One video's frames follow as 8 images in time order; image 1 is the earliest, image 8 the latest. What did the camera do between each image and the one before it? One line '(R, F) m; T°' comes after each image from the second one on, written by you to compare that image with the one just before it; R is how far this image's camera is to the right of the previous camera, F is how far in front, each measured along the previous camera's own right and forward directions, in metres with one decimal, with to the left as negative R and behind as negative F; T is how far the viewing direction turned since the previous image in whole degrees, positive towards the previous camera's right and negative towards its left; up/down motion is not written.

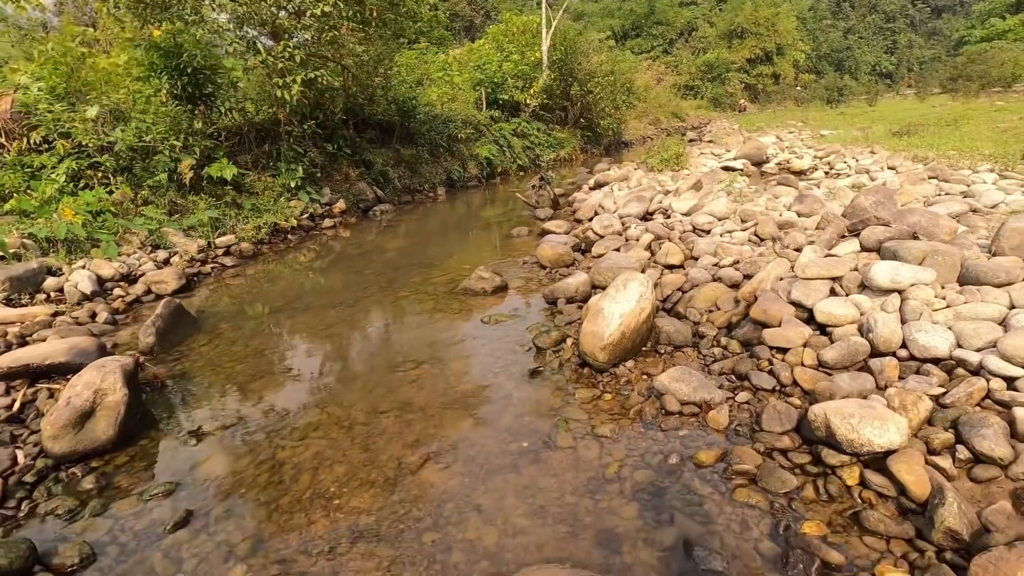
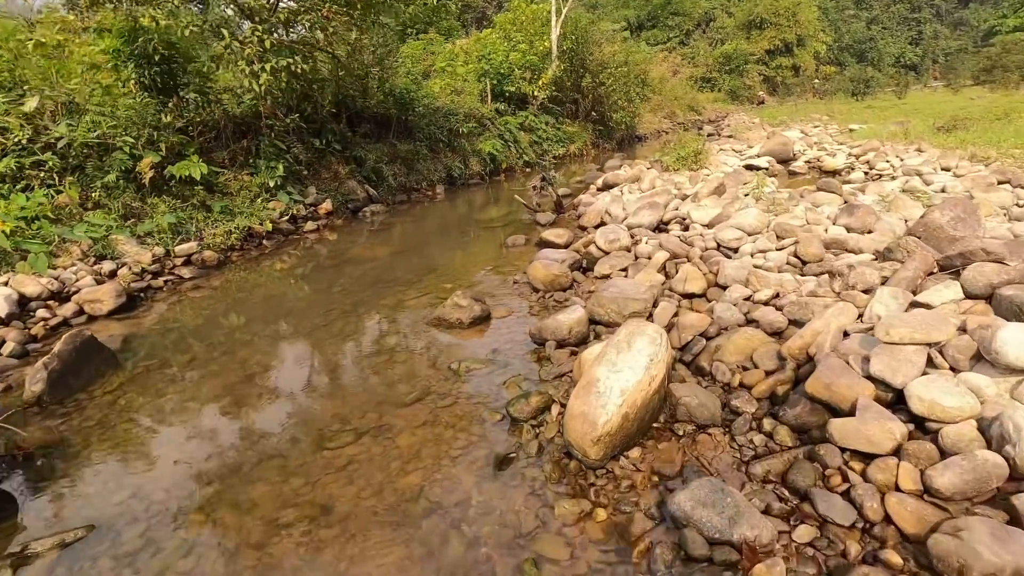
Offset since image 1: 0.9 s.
(+0.3, +1.2) m; -1°
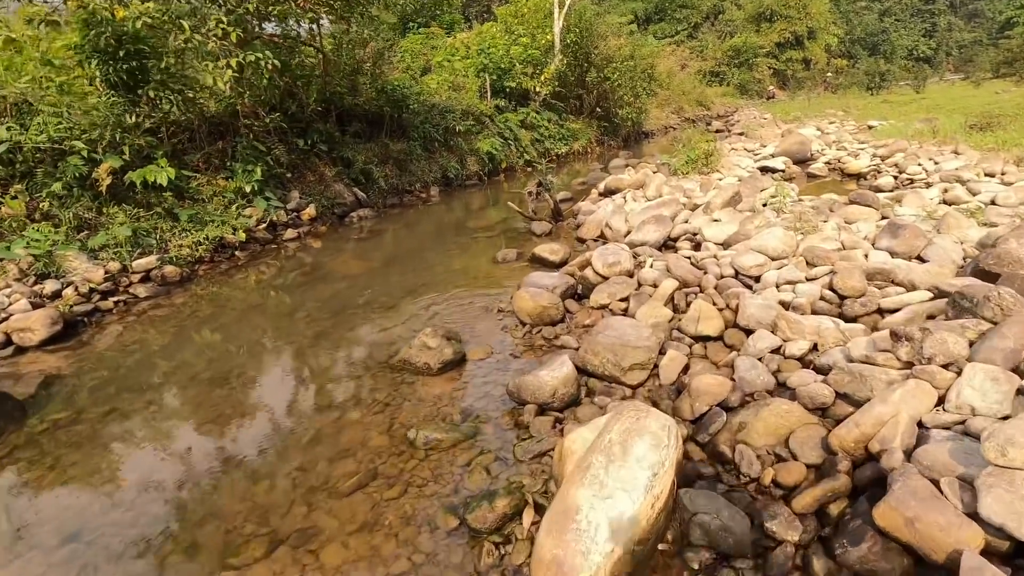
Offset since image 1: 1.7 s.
(+0.2, +0.9) m; -1°
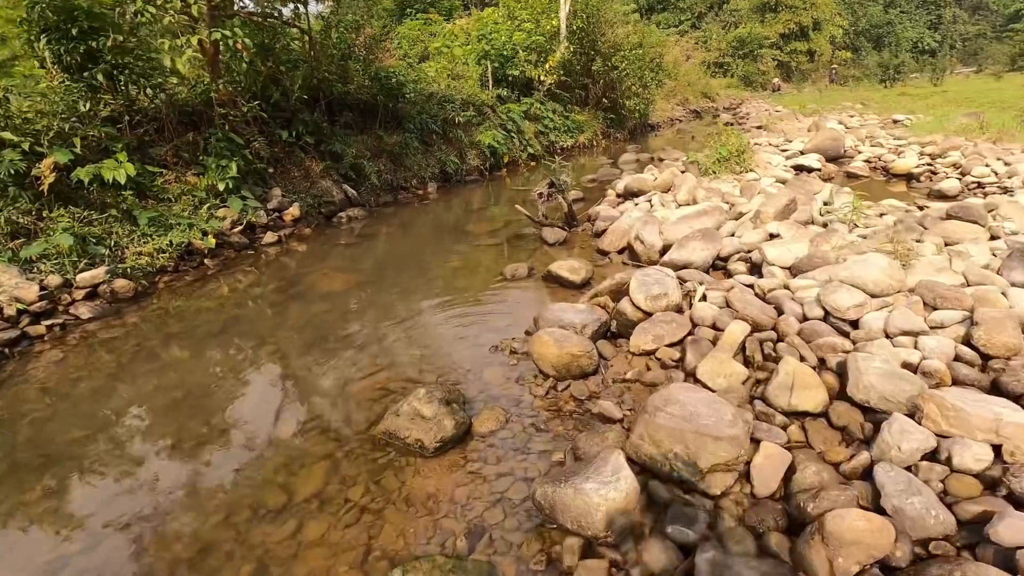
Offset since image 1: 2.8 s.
(-0.2, +1.2) m; 0°
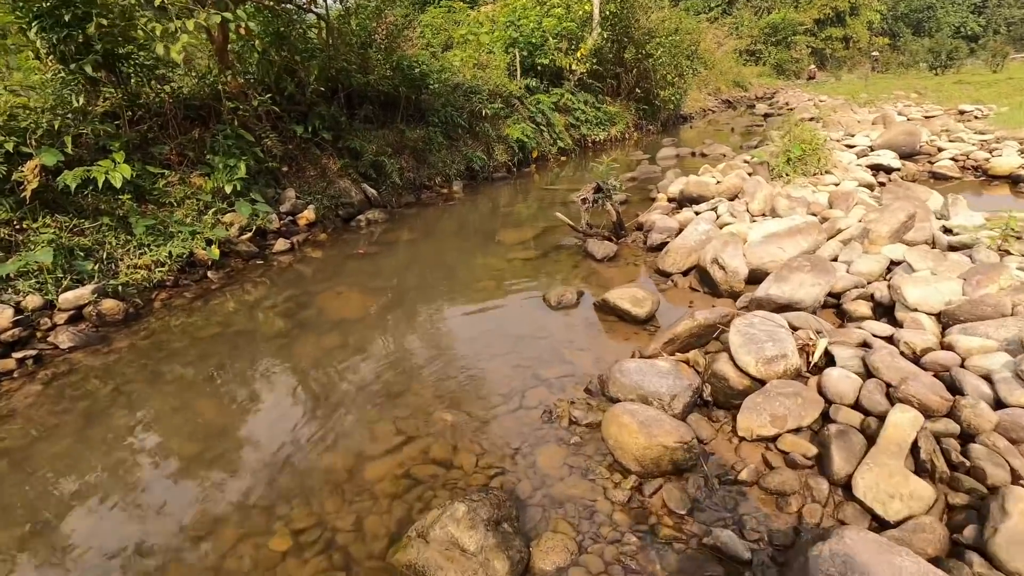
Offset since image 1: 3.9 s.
(-0.3, +1.1) m; -2°
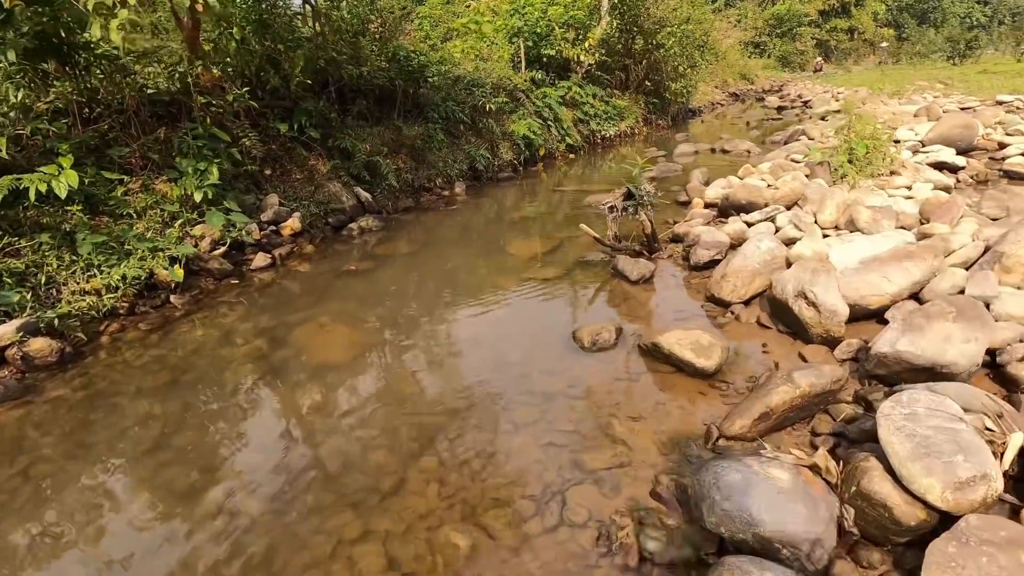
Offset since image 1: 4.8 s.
(-0.2, +1.2) m; 0°
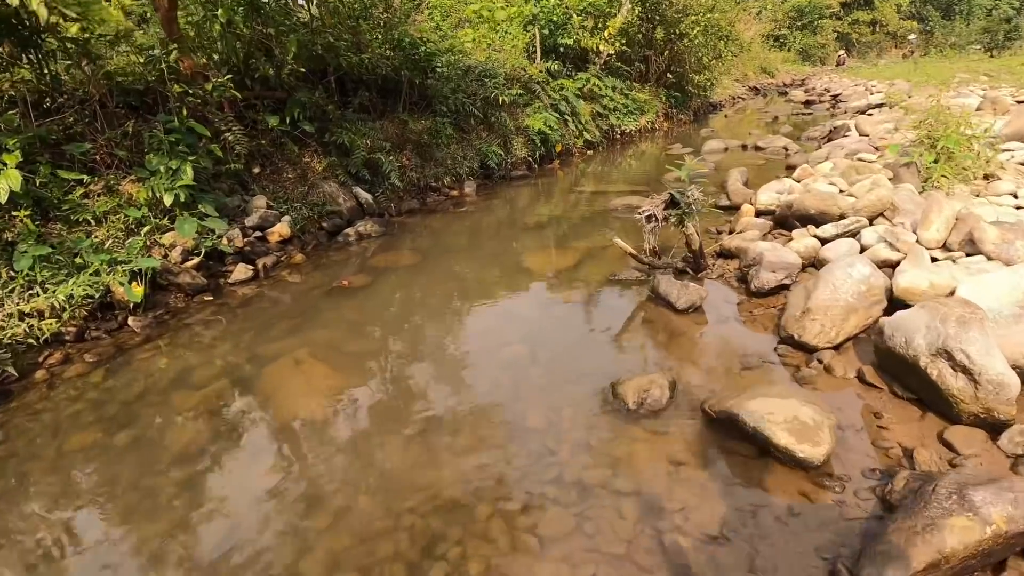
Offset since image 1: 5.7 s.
(-0.1, +1.1) m; -1°
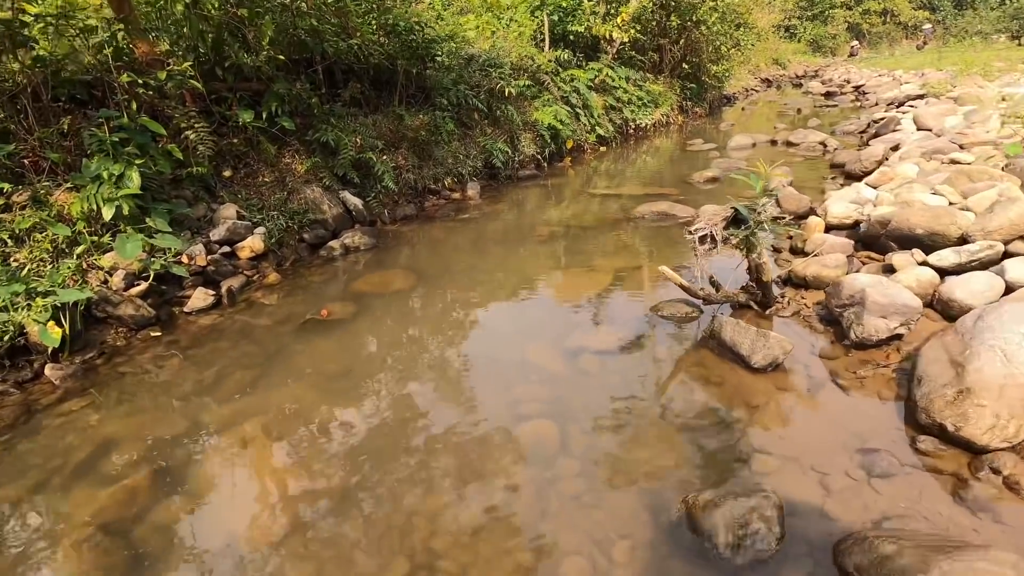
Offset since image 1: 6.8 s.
(-0.1, +1.2) m; 0°
